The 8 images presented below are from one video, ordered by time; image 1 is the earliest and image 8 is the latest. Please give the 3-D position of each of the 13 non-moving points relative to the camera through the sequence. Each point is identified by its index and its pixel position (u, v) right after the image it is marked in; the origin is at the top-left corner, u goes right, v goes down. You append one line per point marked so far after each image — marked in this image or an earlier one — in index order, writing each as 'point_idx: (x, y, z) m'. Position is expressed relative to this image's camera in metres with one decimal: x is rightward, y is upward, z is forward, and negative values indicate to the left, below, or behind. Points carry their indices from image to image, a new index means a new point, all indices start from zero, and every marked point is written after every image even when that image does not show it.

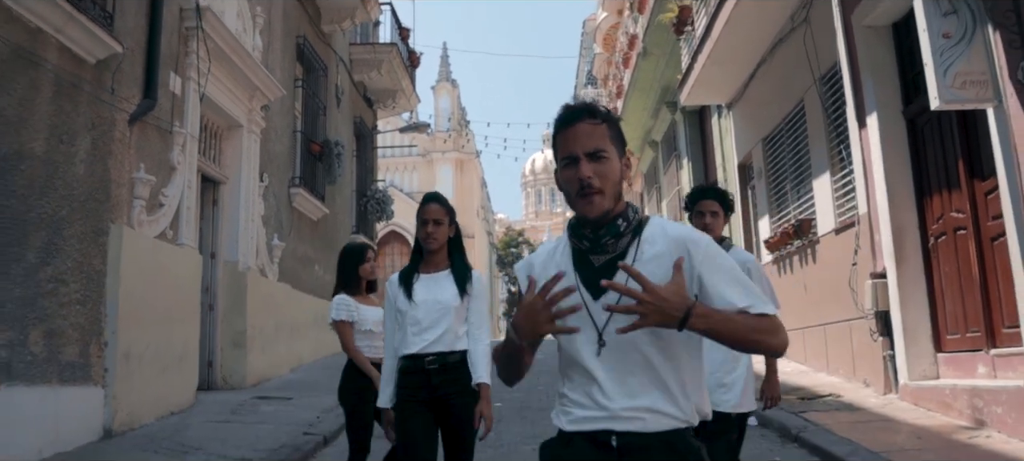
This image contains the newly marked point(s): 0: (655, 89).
0: (+3.0, +3.0, +17.1) m
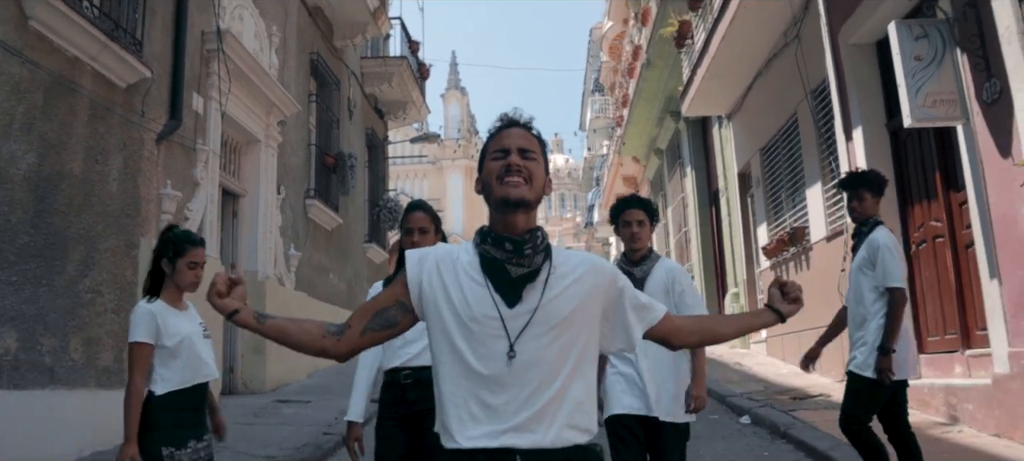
0: (+3.2, +2.9, +17.5) m
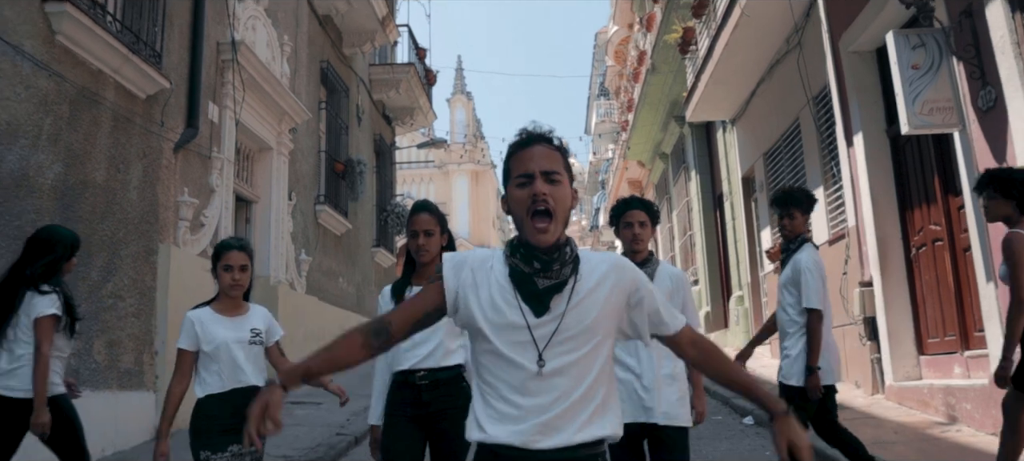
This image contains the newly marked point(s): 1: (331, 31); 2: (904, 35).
0: (+3.3, +2.8, +17.6) m
1: (-3.0, +3.3, +13.5) m
2: (+3.0, +1.5, +6.2) m
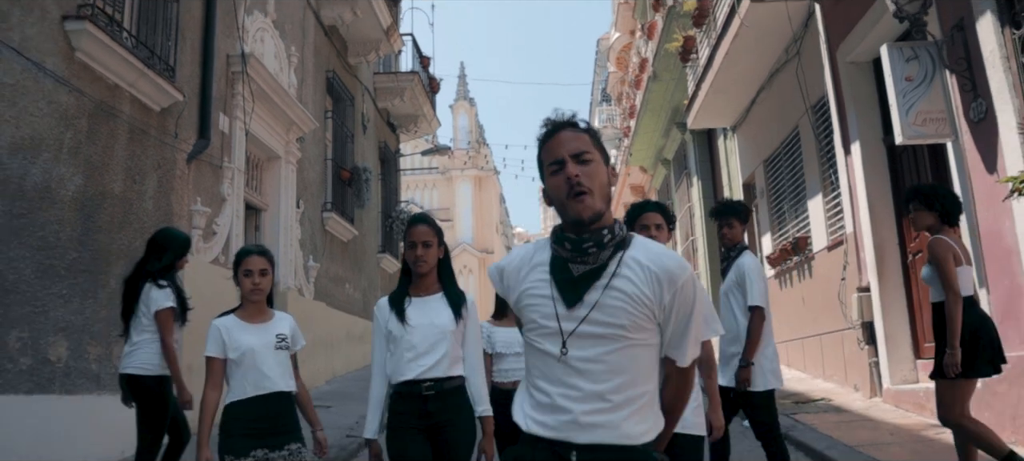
0: (+3.4, +2.7, +17.8) m
1: (-3.0, +3.2, +13.7) m
2: (+3.0, +1.4, +6.4) m
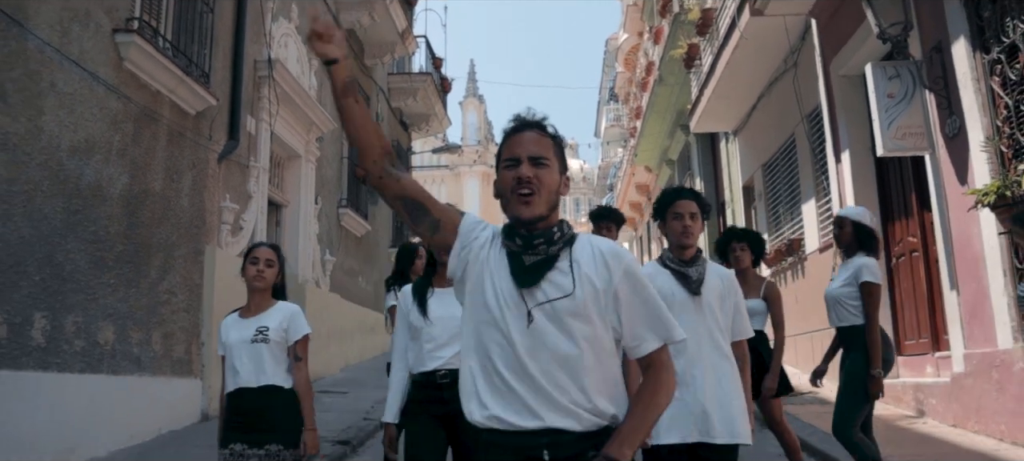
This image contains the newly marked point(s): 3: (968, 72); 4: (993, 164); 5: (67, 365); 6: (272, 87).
0: (+3.6, +2.7, +18.3) m
1: (-2.8, +3.3, +14.2) m
2: (+3.1, +1.4, +6.9) m
3: (+3.4, +1.2, +6.1) m
4: (+3.4, +0.5, +5.8) m
5: (-3.2, -1.0, +5.9) m
6: (-2.9, +1.7, +9.8) m
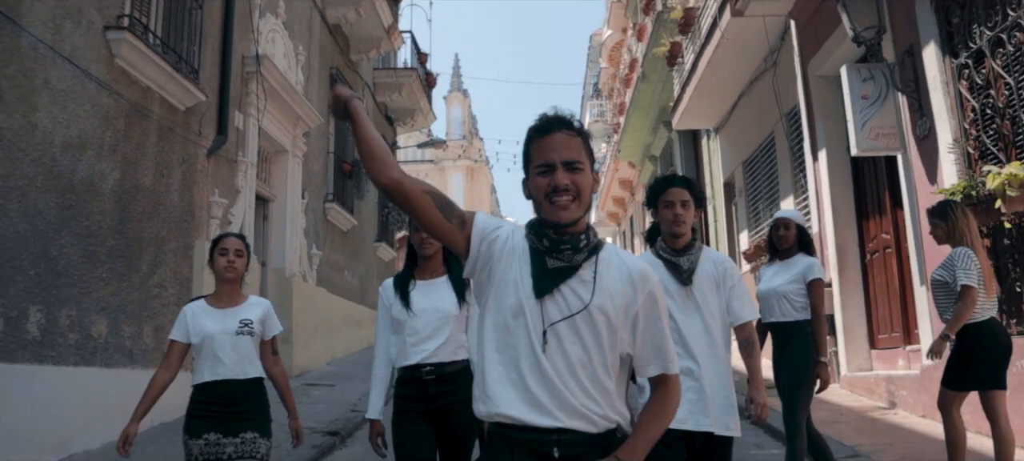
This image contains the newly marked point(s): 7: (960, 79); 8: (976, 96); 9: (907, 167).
0: (+3.2, +2.8, +18.5) m
1: (-3.0, +3.4, +14.3) m
2: (+3.0, +1.4, +7.1) m
3: (+3.3, +1.2, +6.3) m
4: (+3.3, +0.5, +6.0) m
5: (-3.3, -0.9, +6.0) m
6: (-3.1, +1.8, +9.9) m
7: (+3.4, +1.1, +6.1) m
8: (+3.4, +1.0, +5.9) m
9: (+3.4, +0.5, +7.0) m
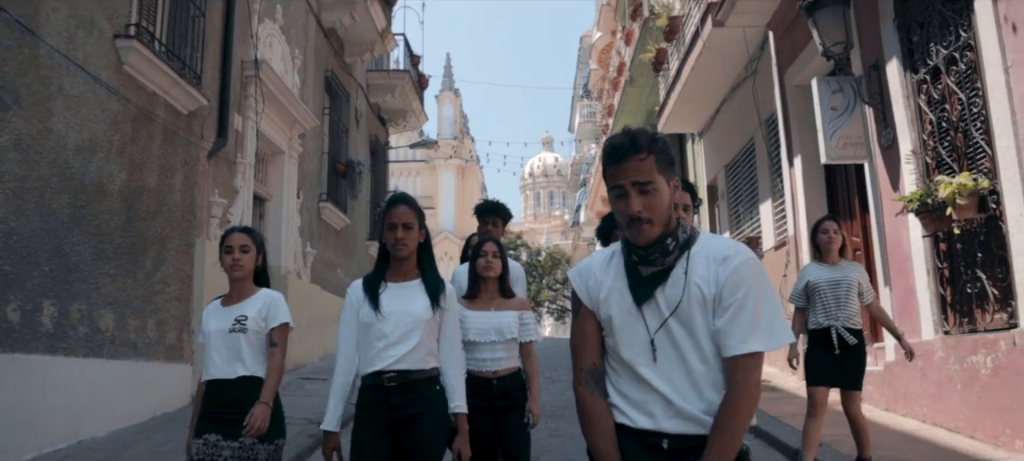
0: (+3.0, +2.8, +19.0) m
1: (-3.2, +3.4, +14.6) m
2: (+2.9, +1.4, +7.5) m
3: (+3.2, +1.2, +6.7) m
4: (+3.2, +0.5, +6.4) m
5: (-3.4, -0.9, +6.3) m
6: (-3.2, +1.8, +10.2) m
7: (+3.3, +1.1, +6.5) m
8: (+3.3, +0.9, +6.3) m
9: (+3.3, +0.5, +7.4) m
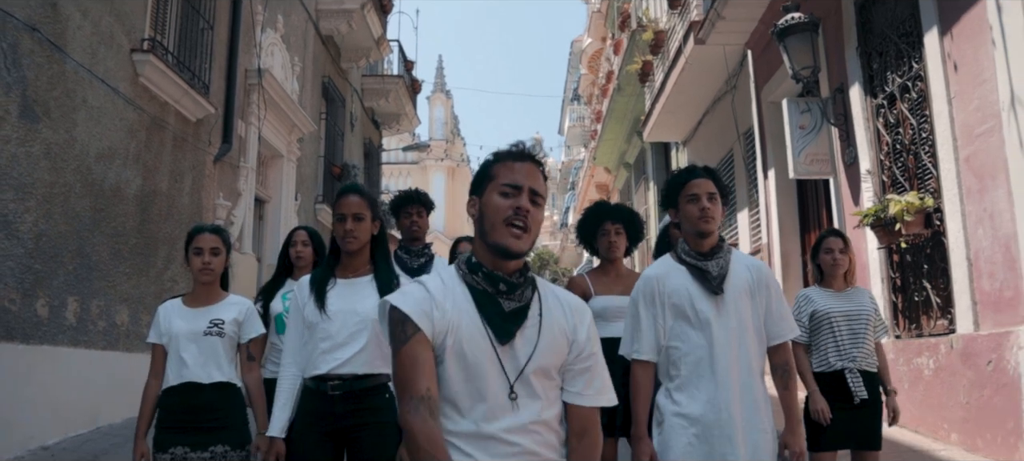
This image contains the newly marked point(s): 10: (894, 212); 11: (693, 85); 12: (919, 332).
0: (+2.8, +2.7, +19.5) m
1: (-3.4, +3.4, +15.1) m
2: (+2.8, +1.3, +8.1) m
3: (+3.1, +1.1, +7.3) m
4: (+3.2, +0.3, +7.0) m
5: (-3.5, -0.9, +6.8) m
6: (-3.3, +1.8, +10.7) m
7: (+3.2, +1.0, +7.1) m
8: (+3.2, +0.8, +6.9) m
9: (+3.2, +0.4, +8.0) m
10: (+2.9, +0.1, +6.1) m
11: (+2.8, +2.2, +12.3) m
12: (+3.2, -0.8, +6.4) m
